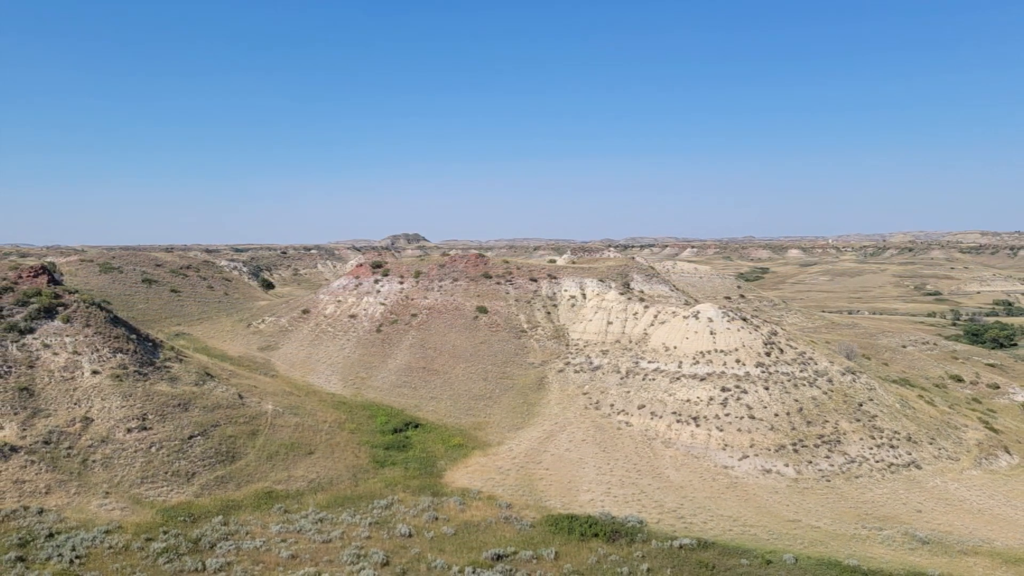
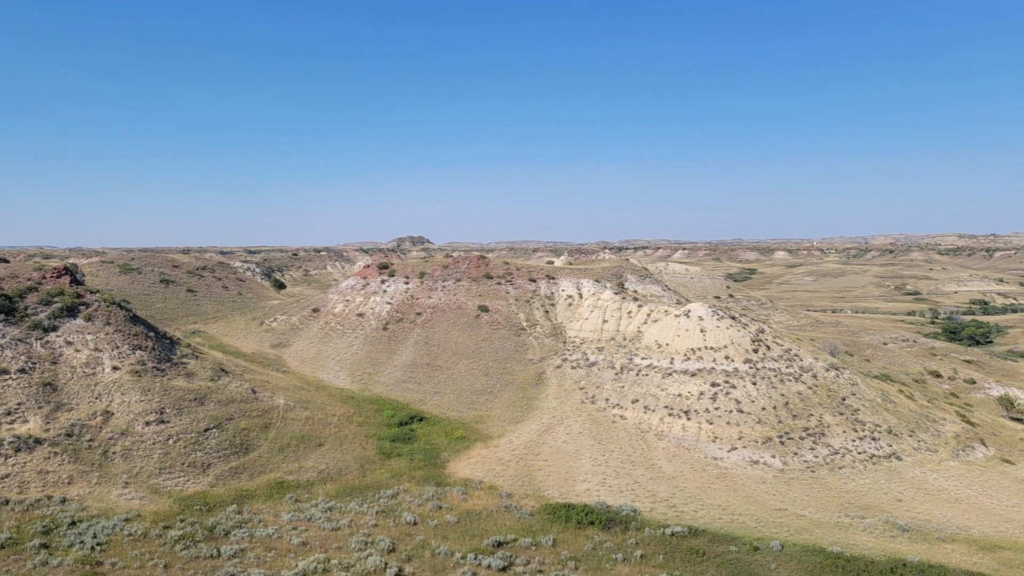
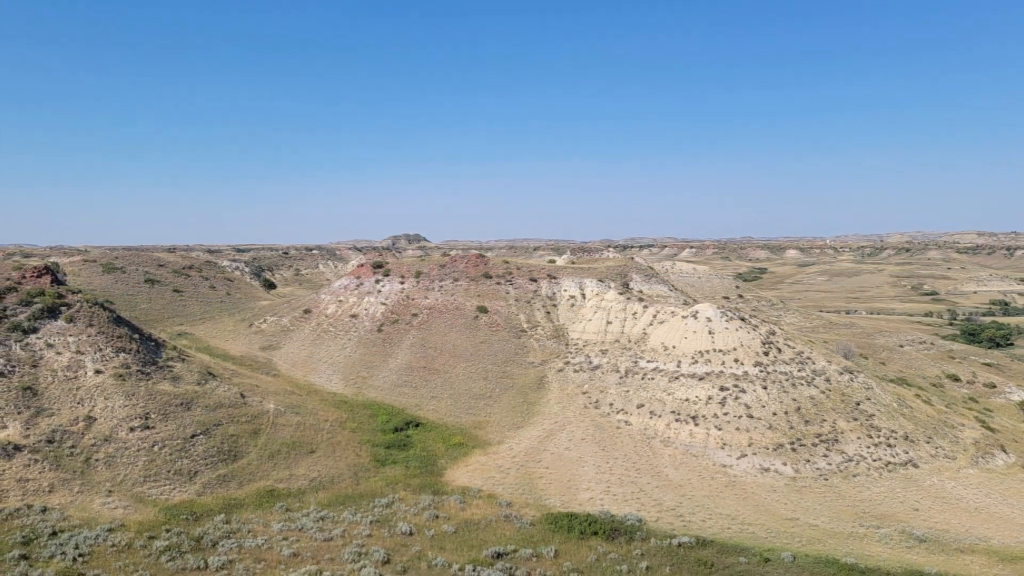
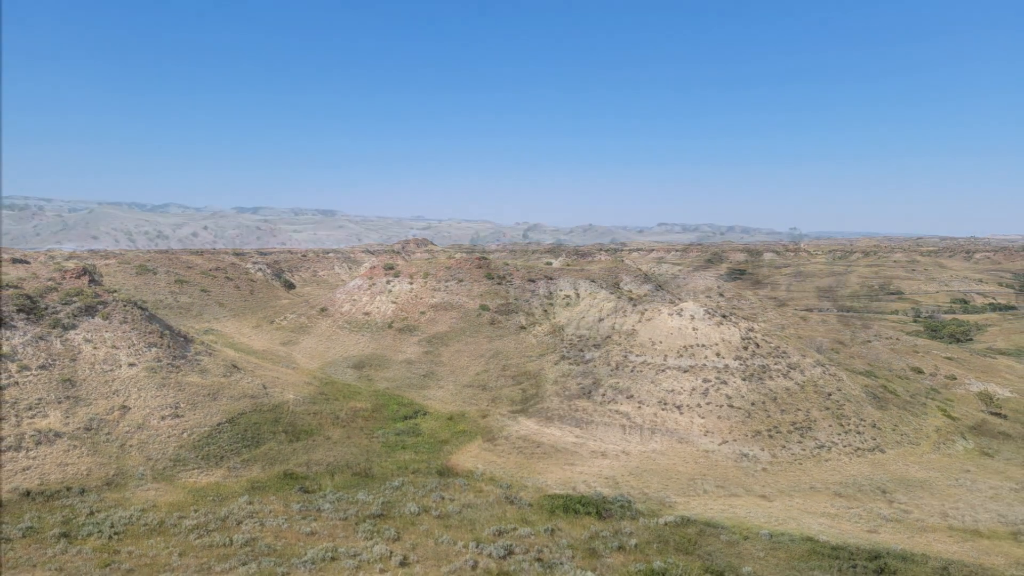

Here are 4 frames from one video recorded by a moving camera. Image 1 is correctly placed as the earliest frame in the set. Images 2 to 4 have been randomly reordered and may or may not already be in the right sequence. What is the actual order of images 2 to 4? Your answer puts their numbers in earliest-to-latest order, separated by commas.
3, 2, 4
